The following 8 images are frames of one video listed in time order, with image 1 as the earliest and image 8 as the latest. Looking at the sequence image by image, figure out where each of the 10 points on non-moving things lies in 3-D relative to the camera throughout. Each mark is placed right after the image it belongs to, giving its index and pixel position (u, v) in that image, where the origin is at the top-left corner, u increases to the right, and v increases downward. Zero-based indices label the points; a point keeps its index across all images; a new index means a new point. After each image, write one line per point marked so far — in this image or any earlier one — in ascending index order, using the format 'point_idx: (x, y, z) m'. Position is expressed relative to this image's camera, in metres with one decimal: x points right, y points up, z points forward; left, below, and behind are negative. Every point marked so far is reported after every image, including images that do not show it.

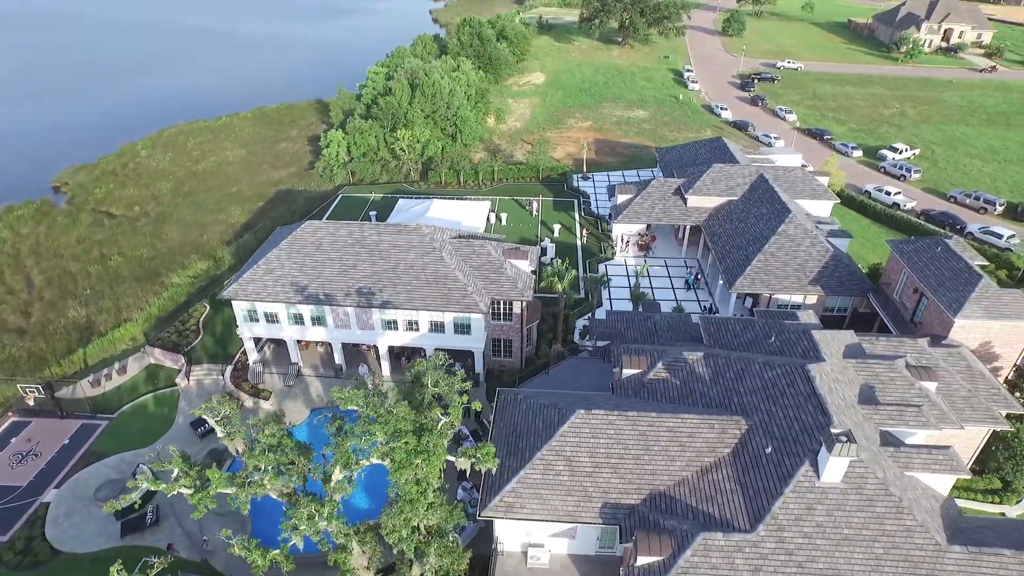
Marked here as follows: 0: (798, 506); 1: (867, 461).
0: (+8.7, -6.9, +18.8) m
1: (+11.2, -5.7, +19.3) m
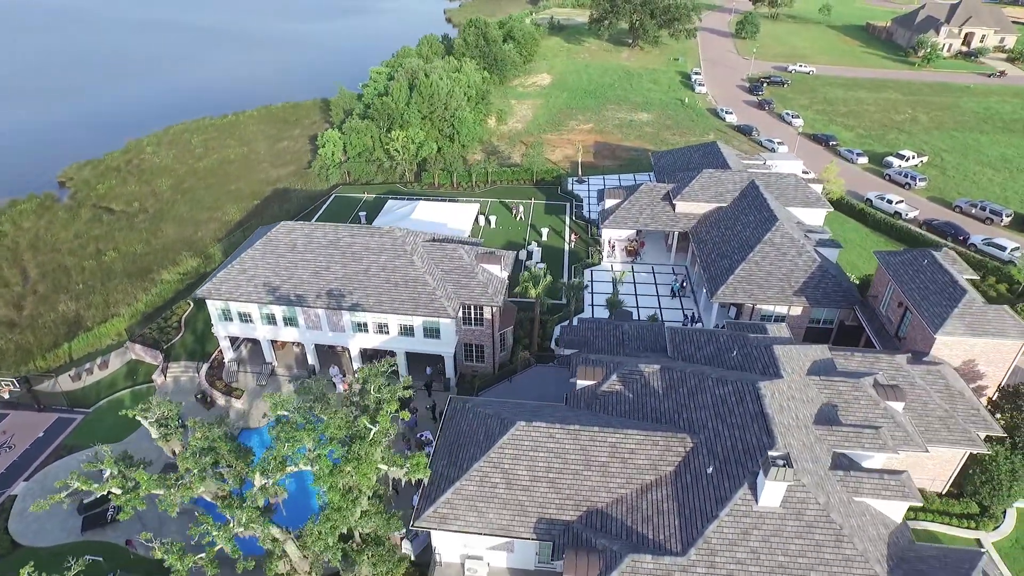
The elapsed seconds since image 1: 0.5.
0: (+6.5, -7.3, +18.2) m
1: (+9.0, -6.2, +18.6) m
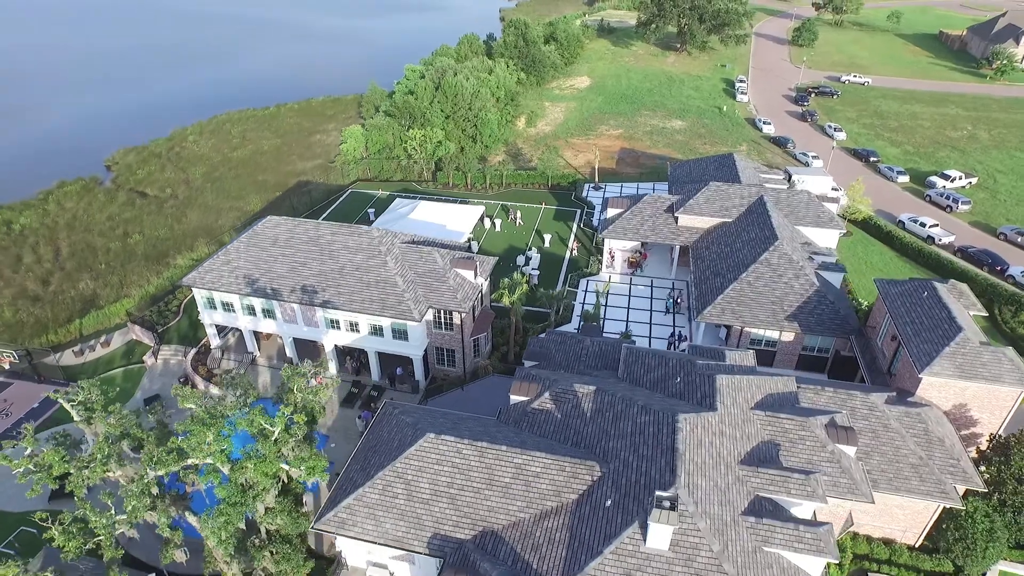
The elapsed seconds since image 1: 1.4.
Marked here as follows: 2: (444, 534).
0: (+2.8, -8.1, +17.3) m
1: (+5.4, -7.1, +17.4) m
2: (-2.2, -8.1, +20.0) m
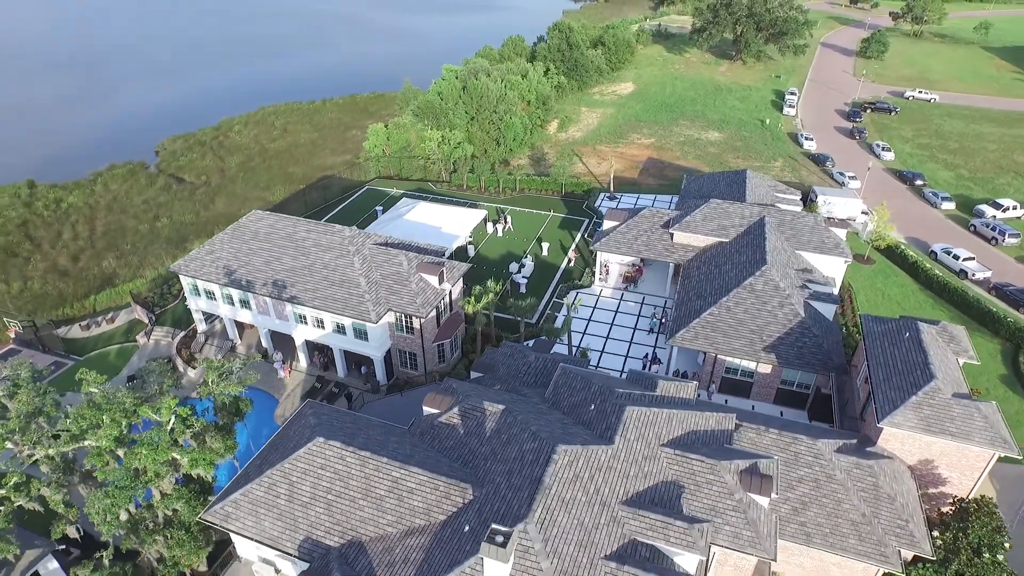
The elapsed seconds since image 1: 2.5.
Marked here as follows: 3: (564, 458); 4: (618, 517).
0: (-1.8, -8.6, +16.8) m
1: (+0.9, -7.8, +16.7) m
2: (-6.5, -8.4, +20.0) m
3: (+1.6, -5.5, +19.3) m
4: (+3.3, -7.2, +18.9) m
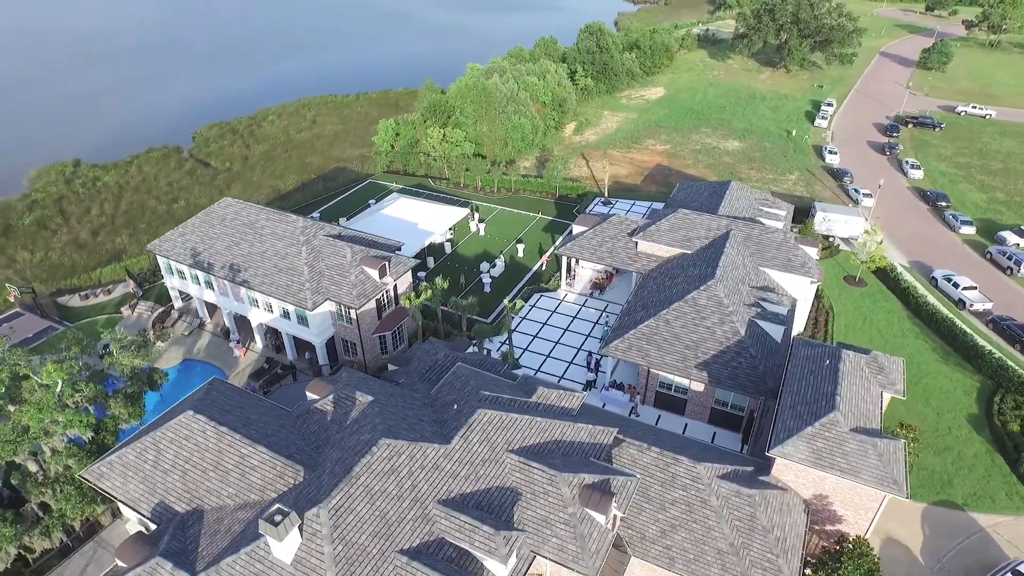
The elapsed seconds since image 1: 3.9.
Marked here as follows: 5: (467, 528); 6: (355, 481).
0: (-8.0, -8.3, +17.6) m
1: (-5.3, -7.7, +17.2) m
2: (-12.3, -7.7, +21.3) m
3: (-4.1, -5.4, +19.7) m
4: (-2.6, -7.2, +19.2) m
5: (-1.4, -7.5, +18.8) m
6: (-4.9, -6.0, +18.6) m
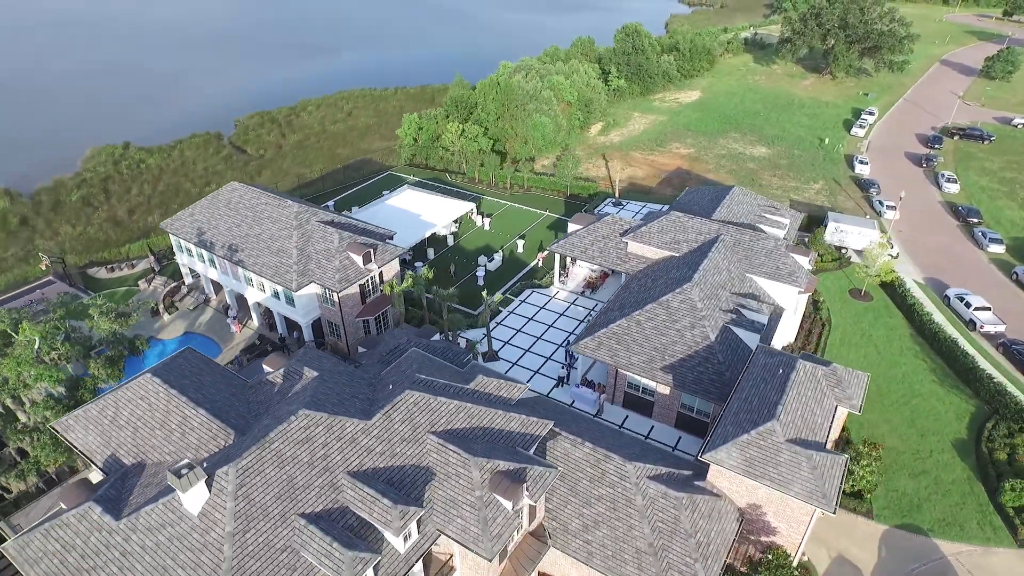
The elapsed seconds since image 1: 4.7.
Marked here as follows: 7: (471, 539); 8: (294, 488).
0: (-11.4, -7.4, +19.0) m
1: (-8.7, -6.9, +18.4) m
2: (-15.3, -6.5, +23.1) m
3: (-7.2, -4.7, +20.8) m
4: (-5.8, -6.6, +20.1) m
5: (-4.6, -7.0, +19.6) m
6: (-8.1, -5.2, +19.8) m
7: (-1.3, -8.4, +20.1) m
8: (-7.0, -6.5, +19.4) m
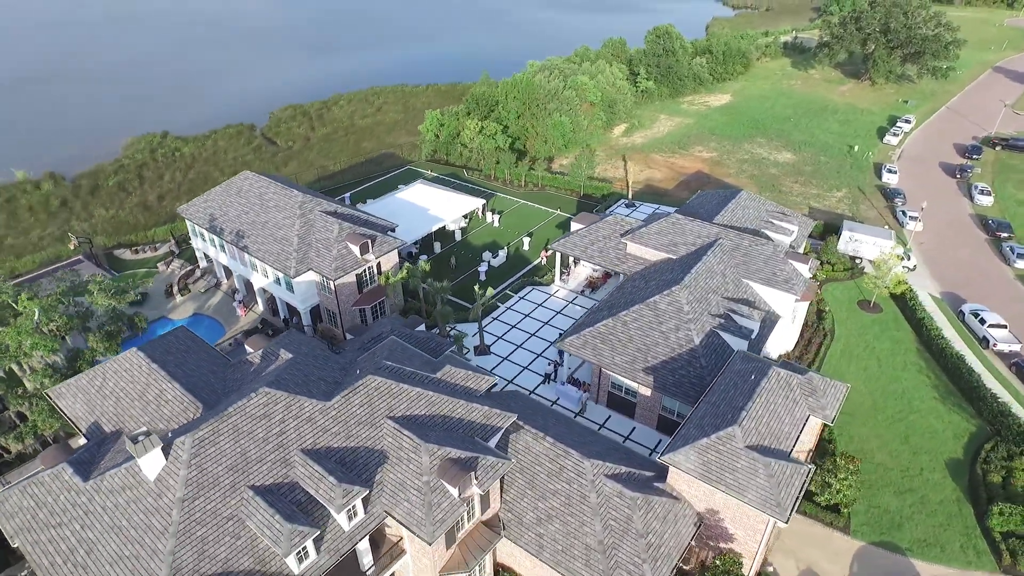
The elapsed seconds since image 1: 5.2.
0: (-13.4, -6.6, +20.1) m
1: (-10.7, -6.2, +19.3) m
2: (-17.0, -5.6, +24.5) m
3: (-8.9, -4.0, +21.6) m
4: (-7.7, -6.0, +20.9) m
5: (-6.6, -6.4, +20.3) m
6: (-9.9, -4.6, +20.7) m
7: (-3.3, -8.0, +20.6) m
8: (-9.0, -5.9, +20.3) m
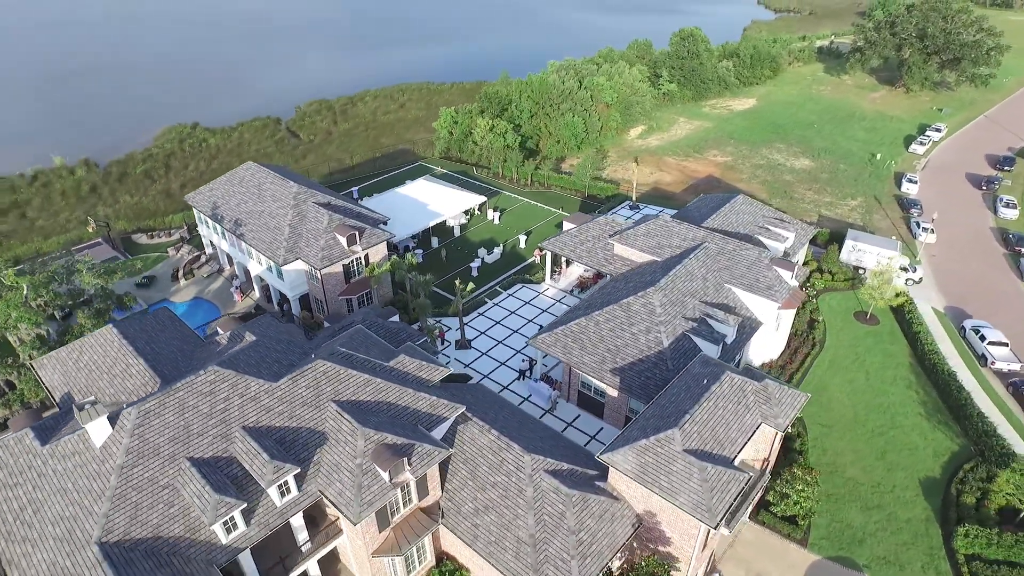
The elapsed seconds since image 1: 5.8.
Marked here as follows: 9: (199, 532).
0: (-15.9, -5.7, +21.4) m
1: (-13.3, -5.5, +20.5) m
2: (-19.2, -4.6, +26.0) m
3: (-11.3, -3.4, +22.6) m
4: (-10.2, -5.4, +21.8) m
5: (-9.2, -5.9, +21.2) m
6: (-12.4, -3.9, +21.8) m
7: (-5.9, -7.6, +21.3) m
8: (-11.5, -5.2, +21.3) m
9: (-10.5, -8.2, +20.0) m
